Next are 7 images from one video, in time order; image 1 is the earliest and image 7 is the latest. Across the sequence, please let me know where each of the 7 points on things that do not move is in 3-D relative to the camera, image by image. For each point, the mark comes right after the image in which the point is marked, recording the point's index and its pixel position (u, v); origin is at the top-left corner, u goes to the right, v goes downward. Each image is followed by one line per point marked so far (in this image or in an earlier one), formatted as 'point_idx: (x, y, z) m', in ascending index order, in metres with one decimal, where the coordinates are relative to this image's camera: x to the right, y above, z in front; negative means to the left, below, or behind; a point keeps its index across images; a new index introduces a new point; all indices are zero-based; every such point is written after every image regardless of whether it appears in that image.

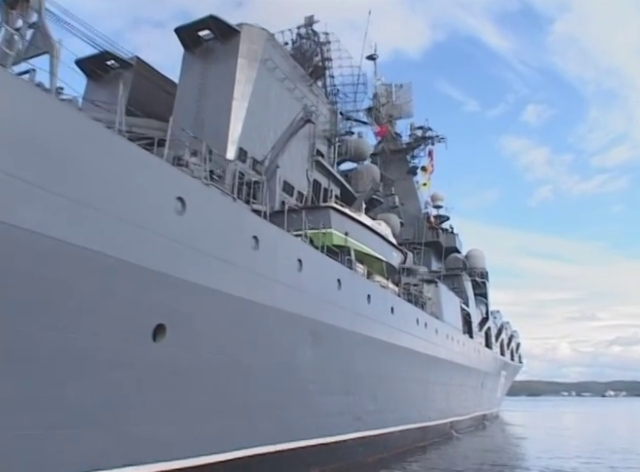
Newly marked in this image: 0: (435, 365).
0: (+3.5, -4.0, +15.6) m
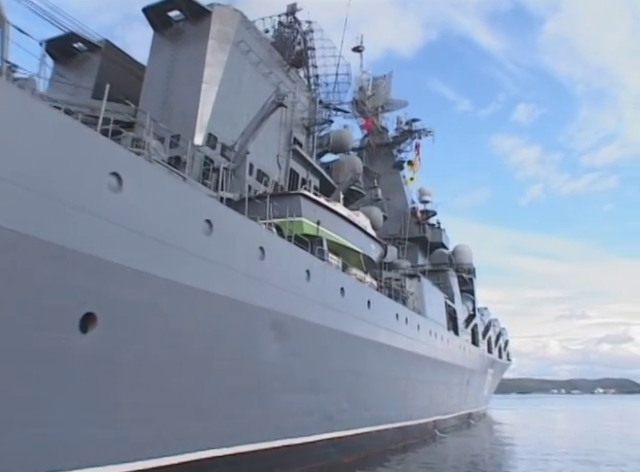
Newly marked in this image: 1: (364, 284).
0: (+2.9, -3.8, +15.1) m
1: (+1.1, -1.2, +12.1) m
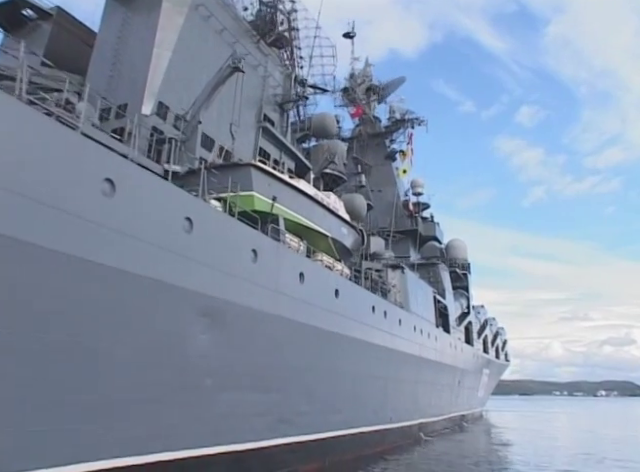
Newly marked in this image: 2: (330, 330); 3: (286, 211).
0: (+2.1, -3.4, +13.9) m
1: (+0.3, -0.8, +10.8) m
2: (+0.2, -1.9, +10.1) m
3: (-0.6, +0.5, +9.4) m
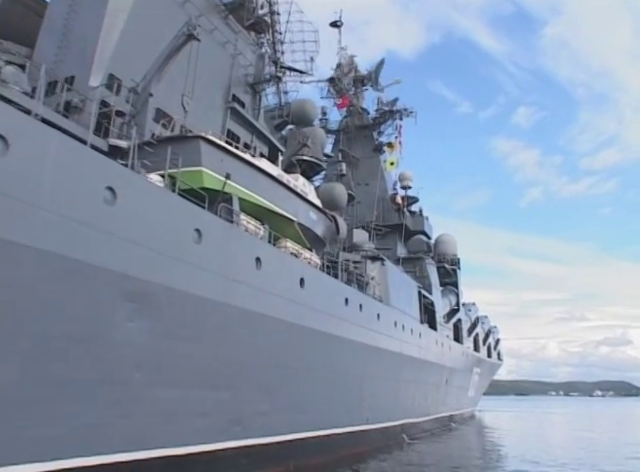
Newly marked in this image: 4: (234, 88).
0: (+1.4, -3.1, +13.0) m
1: (-0.4, -0.5, +10.0) m
2: (-0.5, -1.6, +9.3) m
3: (-1.3, +0.8, +8.6) m
4: (-2.2, +3.8, +13.0) m
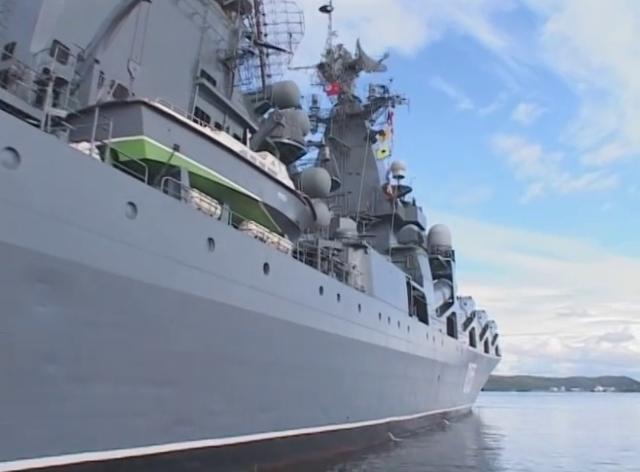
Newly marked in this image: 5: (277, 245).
0: (+0.8, -2.8, +12.2) m
1: (-1.0, -0.1, +9.1) m
2: (-1.1, -1.3, +8.4) m
3: (-1.9, +1.1, +7.7) m
4: (-2.8, +4.2, +12.1) m
5: (-0.8, -0.2, +9.8) m
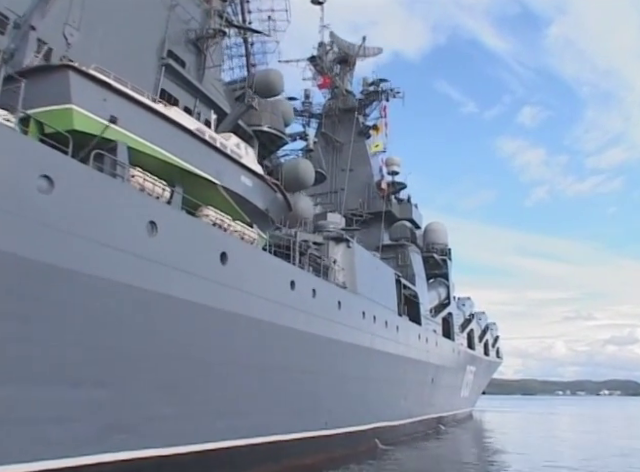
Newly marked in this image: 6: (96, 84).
0: (+0.3, -2.6, +11.3) m
1: (-1.5, +0.1, +8.3) m
2: (-1.6, -1.0, +7.6) m
3: (-2.5, +1.3, +6.9) m
4: (-3.4, +4.3, +11.3) m
5: (-1.4, 0.0, +8.9) m
6: (-2.8, +1.9, +6.4) m
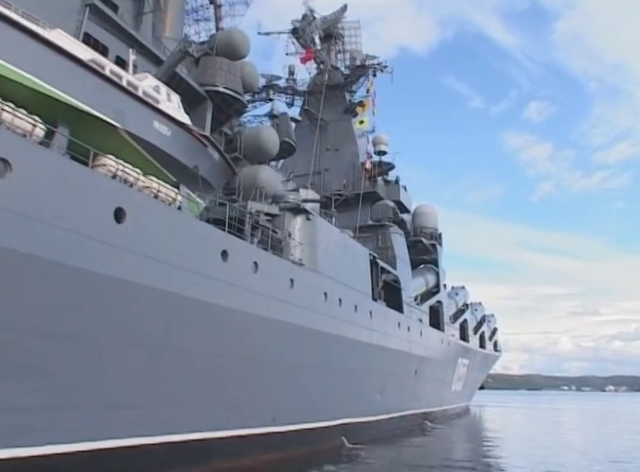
0: (-0.7, -1.9, +9.9) m
1: (-2.6, +0.7, +6.9) m
2: (-2.7, -0.5, +6.2) m
3: (-3.5, +1.9, +5.5) m
4: (-4.3, +5.0, +9.9) m
5: (-2.4, +0.7, +7.5) m
6: (-3.9, +2.5, +5.0) m
